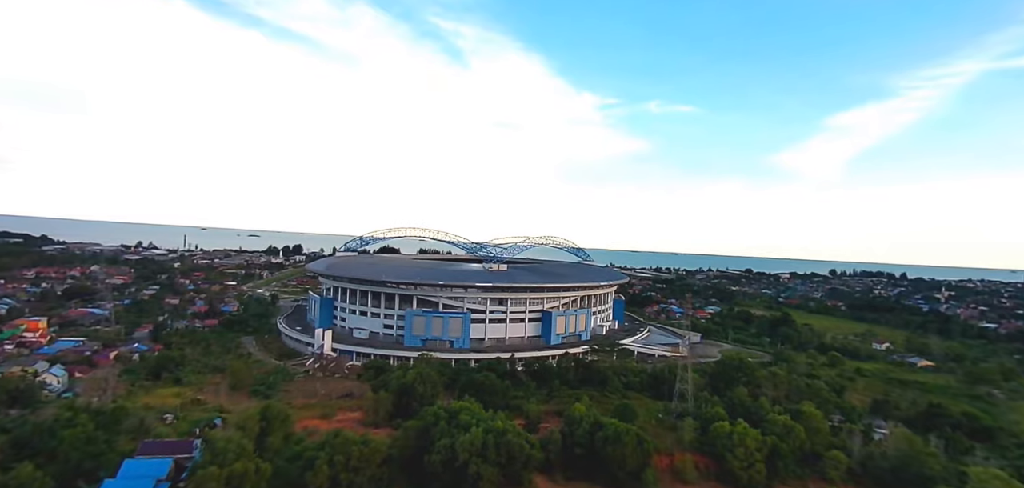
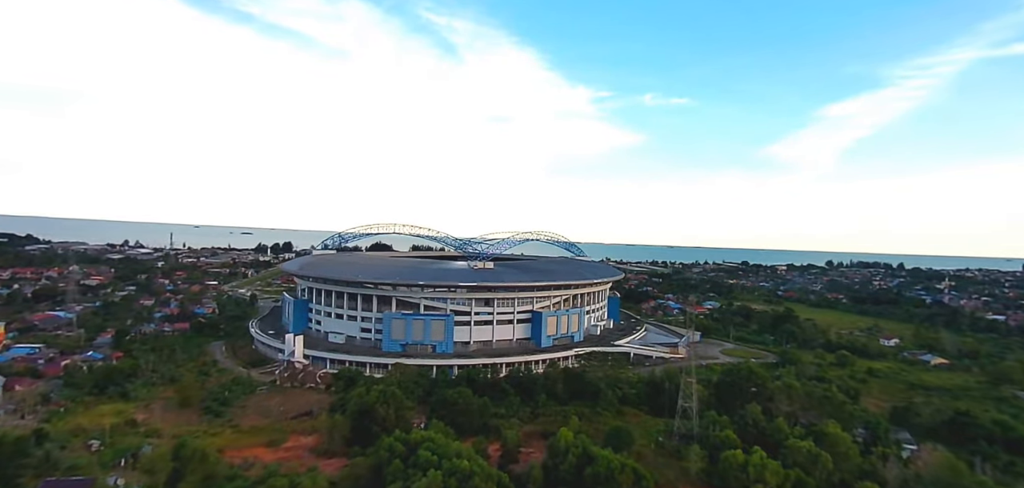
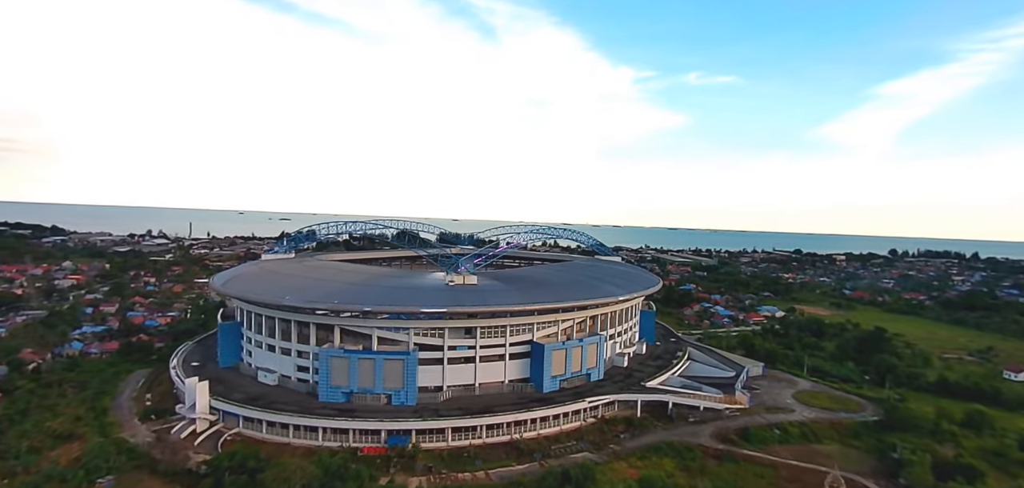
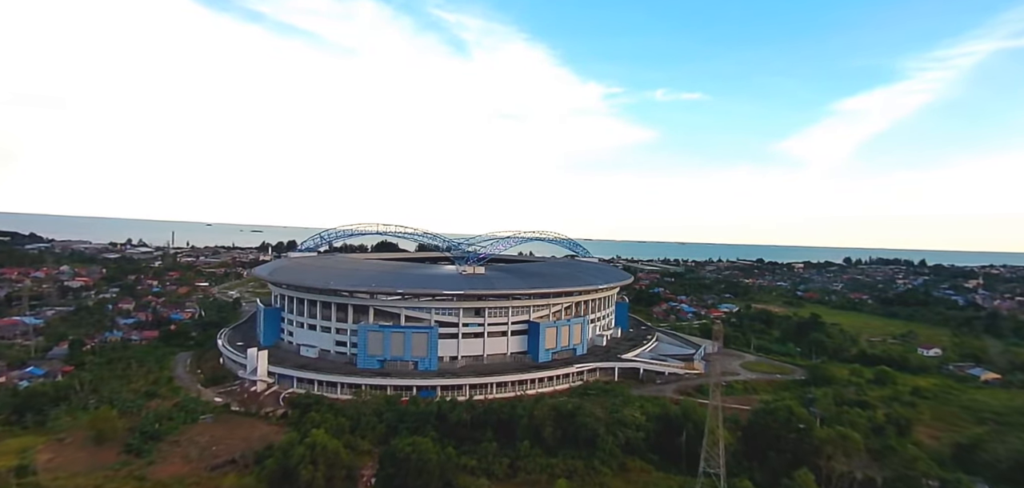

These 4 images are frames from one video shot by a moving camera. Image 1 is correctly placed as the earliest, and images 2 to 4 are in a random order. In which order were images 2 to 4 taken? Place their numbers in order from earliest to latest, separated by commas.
2, 4, 3
